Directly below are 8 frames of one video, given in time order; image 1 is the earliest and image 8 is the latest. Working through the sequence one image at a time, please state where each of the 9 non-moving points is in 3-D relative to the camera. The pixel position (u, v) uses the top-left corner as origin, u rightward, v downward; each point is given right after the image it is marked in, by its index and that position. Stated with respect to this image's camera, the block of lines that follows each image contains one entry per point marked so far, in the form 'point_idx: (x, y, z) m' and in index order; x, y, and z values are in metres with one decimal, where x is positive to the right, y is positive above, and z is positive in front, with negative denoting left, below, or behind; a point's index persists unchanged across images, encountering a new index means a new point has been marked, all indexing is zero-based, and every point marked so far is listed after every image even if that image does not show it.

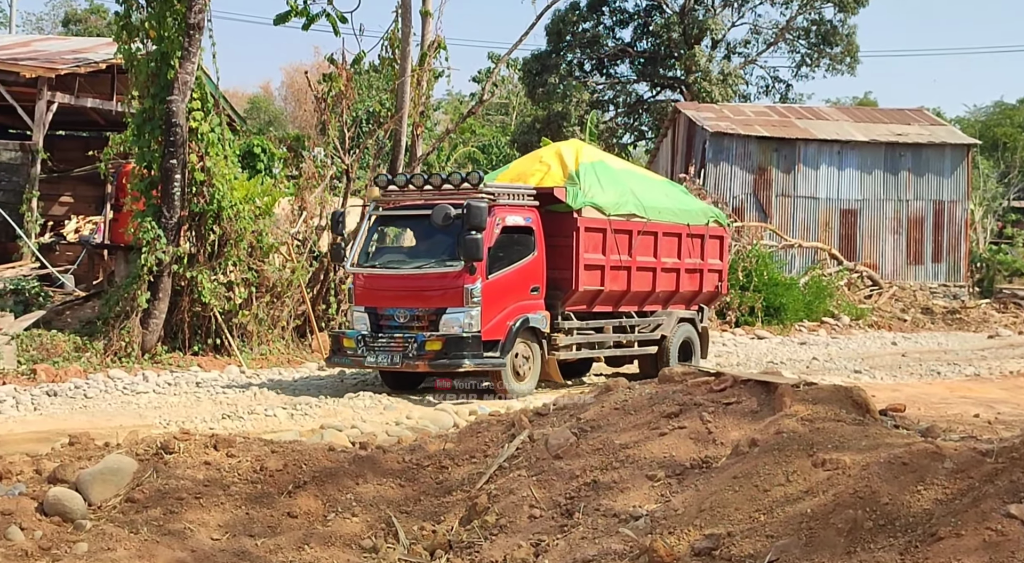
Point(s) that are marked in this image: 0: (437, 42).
0: (-1.1, +3.5, +19.3) m
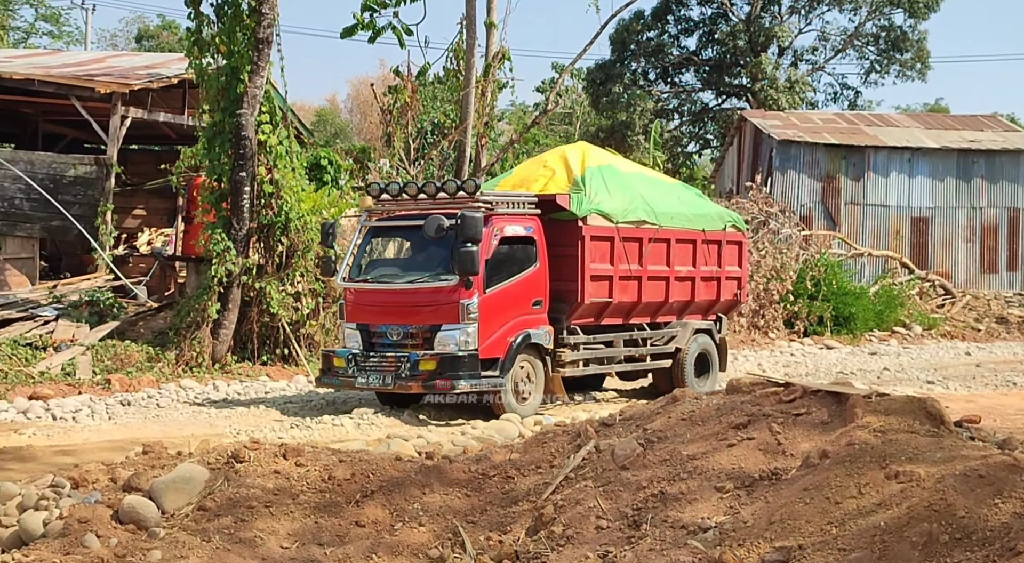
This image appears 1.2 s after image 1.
0: (-0.2, +3.3, +19.3) m
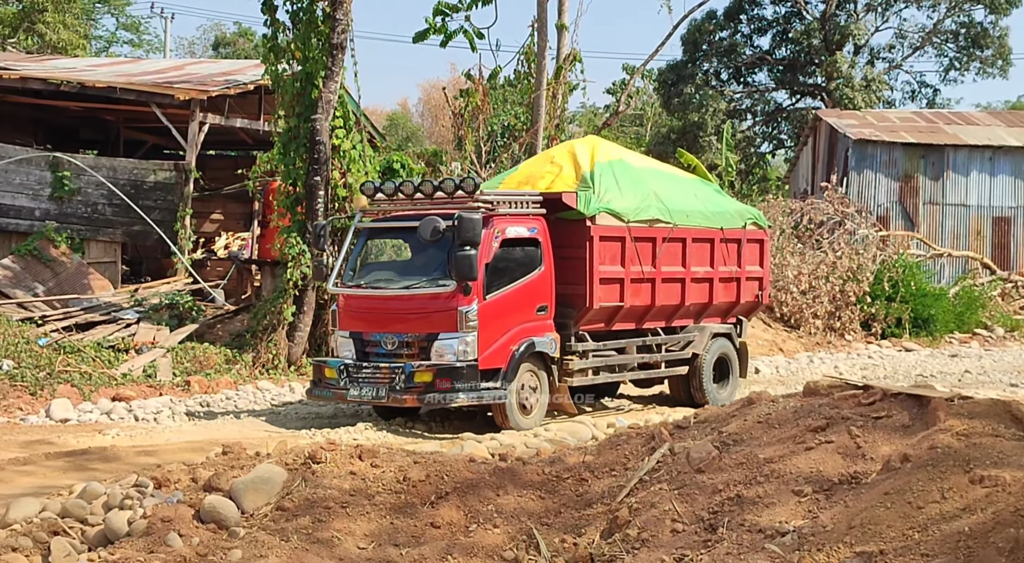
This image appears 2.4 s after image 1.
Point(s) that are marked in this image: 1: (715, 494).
0: (+0.9, +3.3, +19.3) m
1: (+1.3, -1.4, +8.8) m
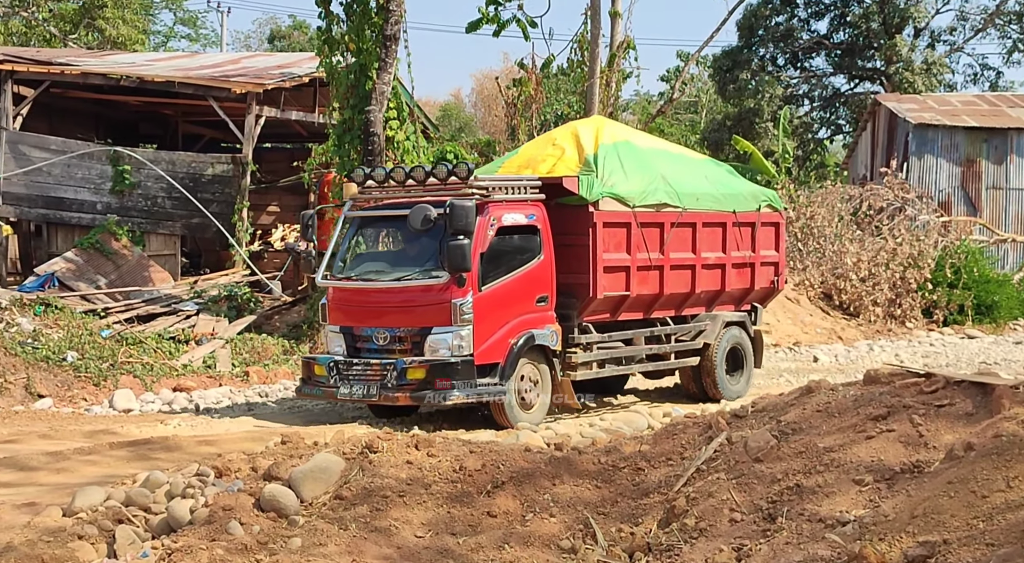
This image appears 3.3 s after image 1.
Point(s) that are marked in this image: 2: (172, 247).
0: (+1.6, +3.4, +19.3) m
1: (+1.7, -1.3, +8.8) m
2: (-4.9, +0.5, +19.5) m
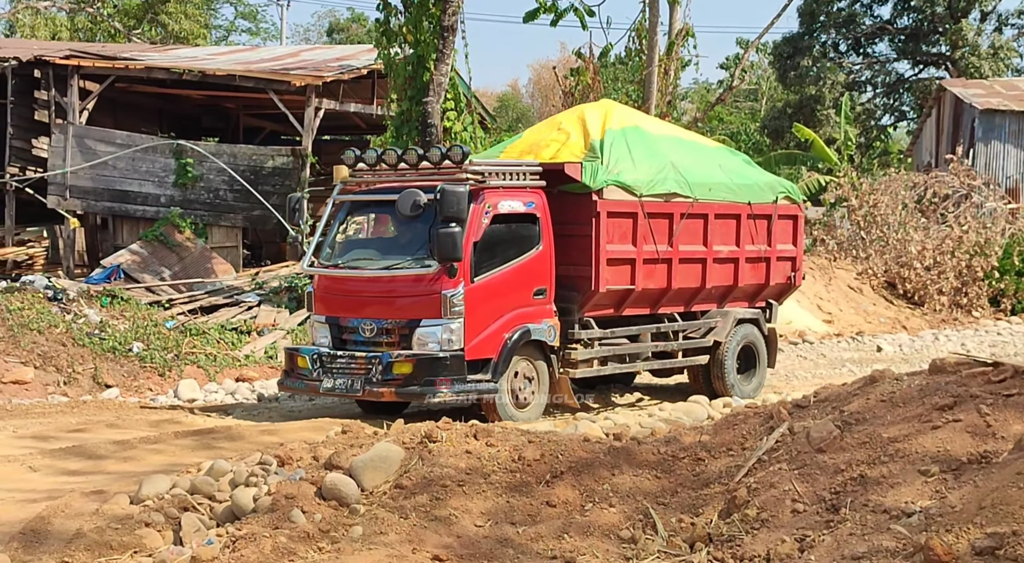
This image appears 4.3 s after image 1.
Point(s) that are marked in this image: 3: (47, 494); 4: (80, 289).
0: (+2.5, +3.6, +19.1) m
1: (+2.1, -1.3, +8.7) m
2: (-4.1, +0.6, +19.7) m
3: (-3.7, -1.7, +10.7) m
4: (-5.2, -0.1, +16.1) m
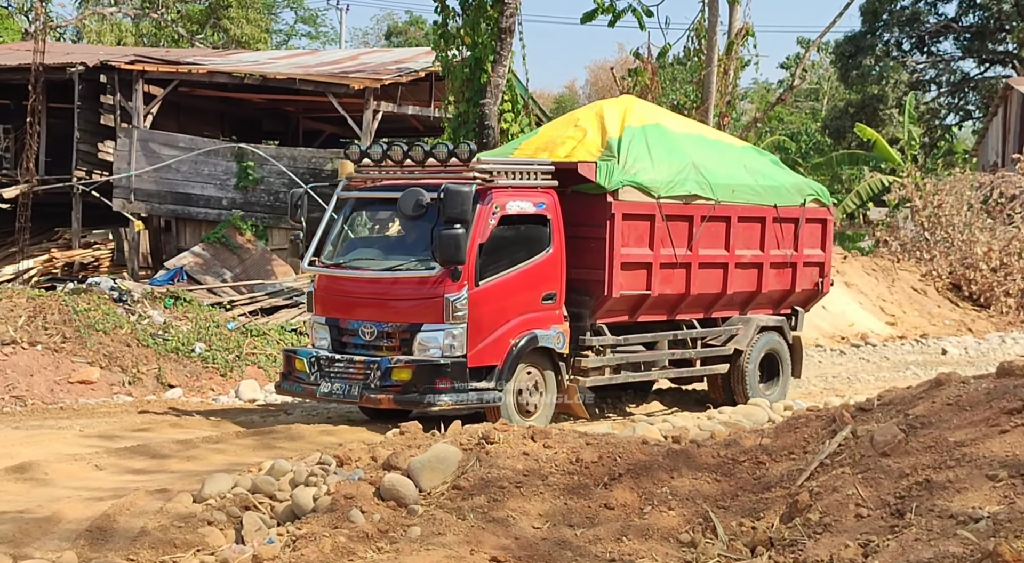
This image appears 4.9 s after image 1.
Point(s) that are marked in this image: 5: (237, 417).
0: (+3.3, +3.6, +19.0) m
1: (+2.5, -1.3, +8.6) m
2: (-3.2, +0.6, +19.8) m
3: (-3.2, -1.7, +10.8) m
4: (-4.5, -0.1, +16.2) m
5: (-2.7, -1.3, +13.1) m
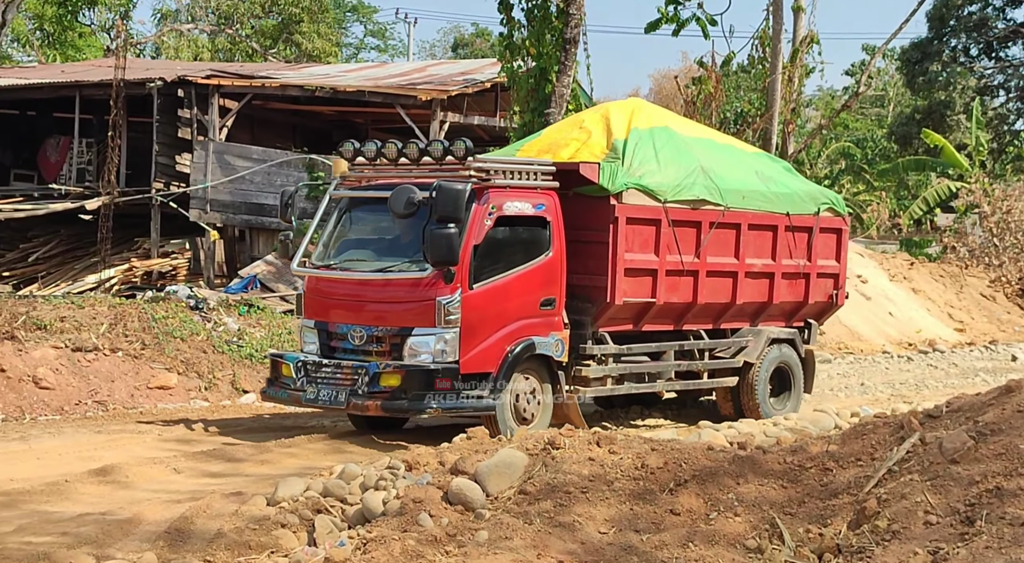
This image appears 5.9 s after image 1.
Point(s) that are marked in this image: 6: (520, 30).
0: (+4.2, +3.5, +19.0) m
1: (+2.9, -1.3, +8.6) m
2: (-2.3, +0.5, +20.2) m
3: (-2.7, -1.8, +11.1) m
4: (-3.6, -0.2, +16.6) m
5: (-2.0, -1.4, +13.4) m
6: (+0.1, +3.2, +17.1) m
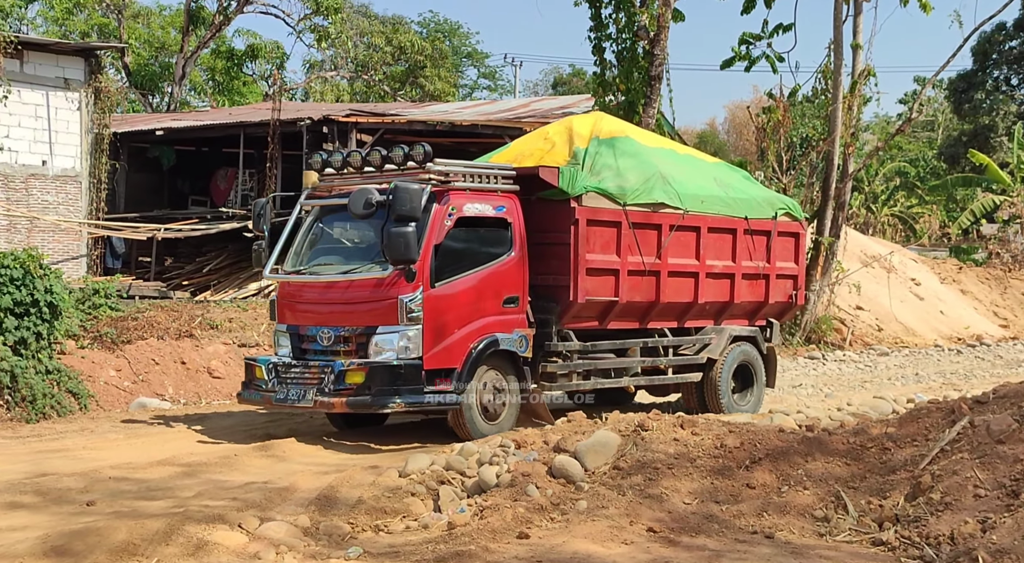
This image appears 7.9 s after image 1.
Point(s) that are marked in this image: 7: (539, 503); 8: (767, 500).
0: (+5.6, +3.3, +20.9) m
1: (+3.7, -1.2, +10.4) m
2: (-0.8, +0.2, +22.3) m
3: (-1.7, -1.8, +13.3) m
4: (-2.4, -0.4, +18.8) m
5: (-1.0, -1.5, +15.5) m
6: (+1.4, +3.0, +19.2) m
7: (+0.3, -1.8, +11.6) m
8: (+2.1, -1.6, +11.2) m
